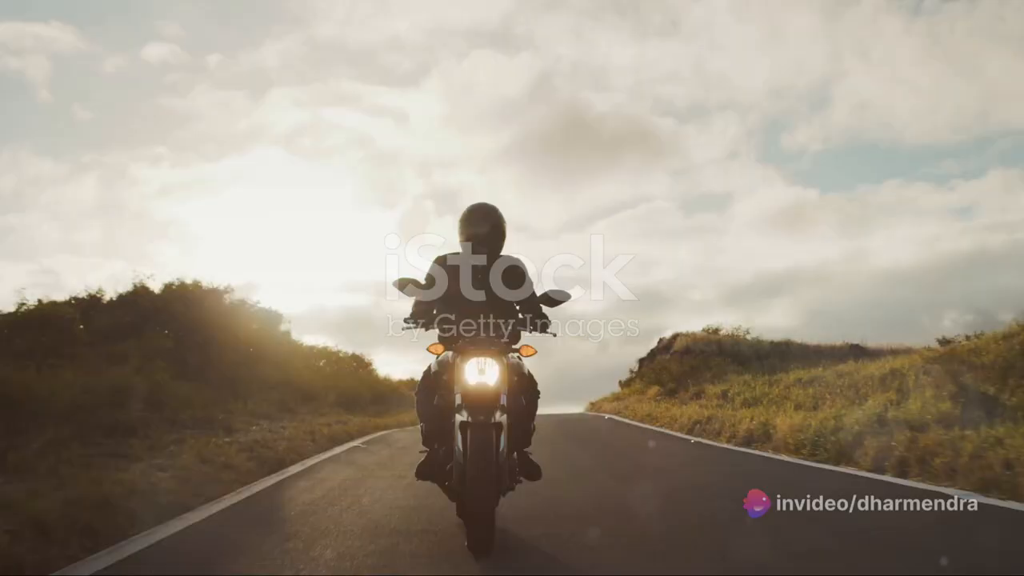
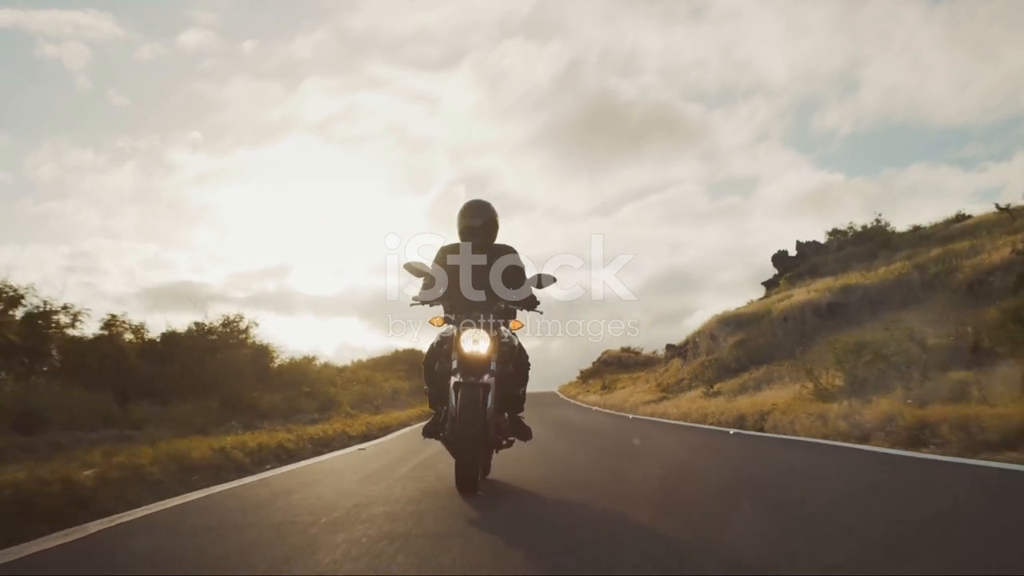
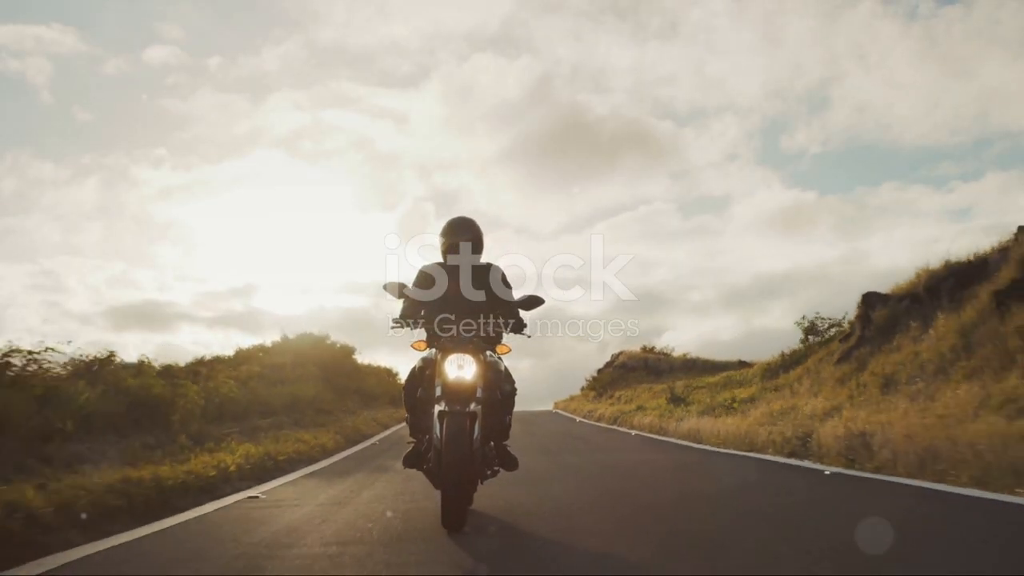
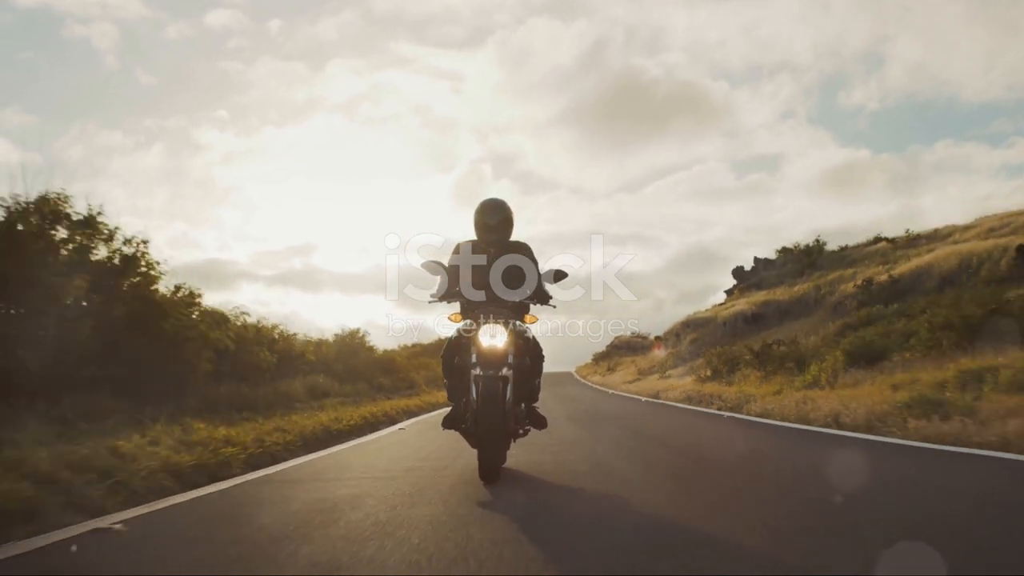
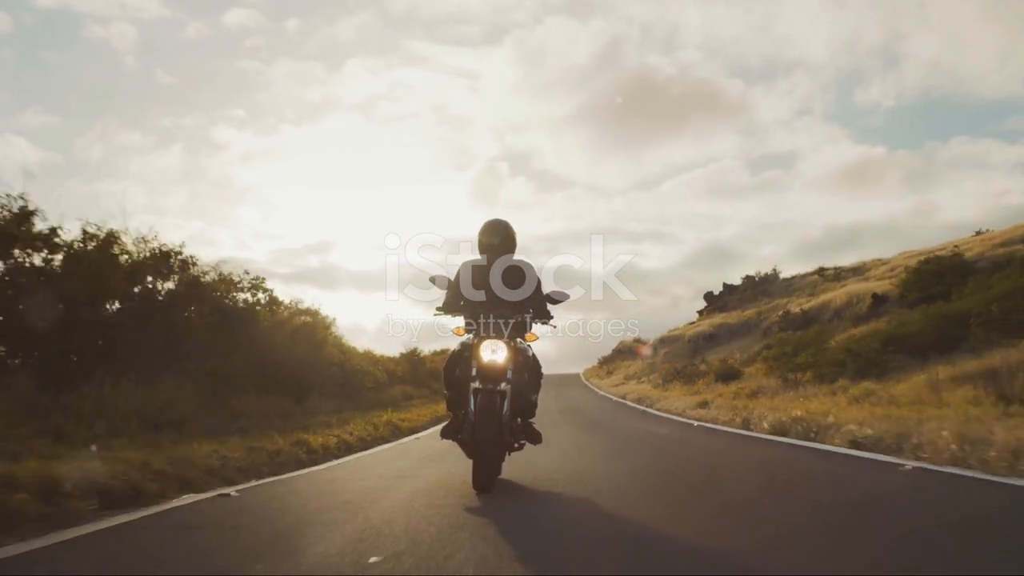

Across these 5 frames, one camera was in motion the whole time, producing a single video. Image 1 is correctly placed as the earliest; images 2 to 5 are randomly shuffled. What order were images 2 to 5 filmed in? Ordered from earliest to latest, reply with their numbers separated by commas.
3, 2, 4, 5
